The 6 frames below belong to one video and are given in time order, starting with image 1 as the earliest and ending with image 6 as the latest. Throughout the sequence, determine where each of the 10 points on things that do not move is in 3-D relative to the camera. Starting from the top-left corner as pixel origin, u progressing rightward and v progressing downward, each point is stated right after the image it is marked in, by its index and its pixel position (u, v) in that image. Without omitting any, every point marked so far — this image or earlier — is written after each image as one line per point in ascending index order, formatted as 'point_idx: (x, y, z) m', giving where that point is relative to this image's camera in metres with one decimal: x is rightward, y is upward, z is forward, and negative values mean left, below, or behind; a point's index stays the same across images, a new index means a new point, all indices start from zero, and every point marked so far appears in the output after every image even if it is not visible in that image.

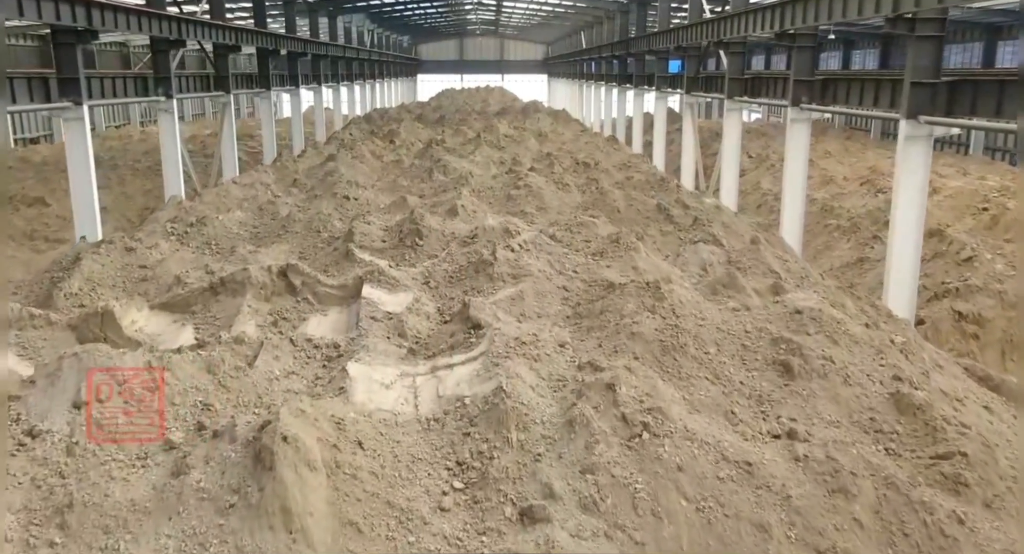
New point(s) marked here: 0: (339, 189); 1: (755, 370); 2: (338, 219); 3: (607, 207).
0: (-3.3, +1.7, +16.1) m
1: (+2.2, -0.8, +7.6) m
2: (-2.8, +0.9, +13.8) m
3: (+1.6, +1.2, +14.3) m
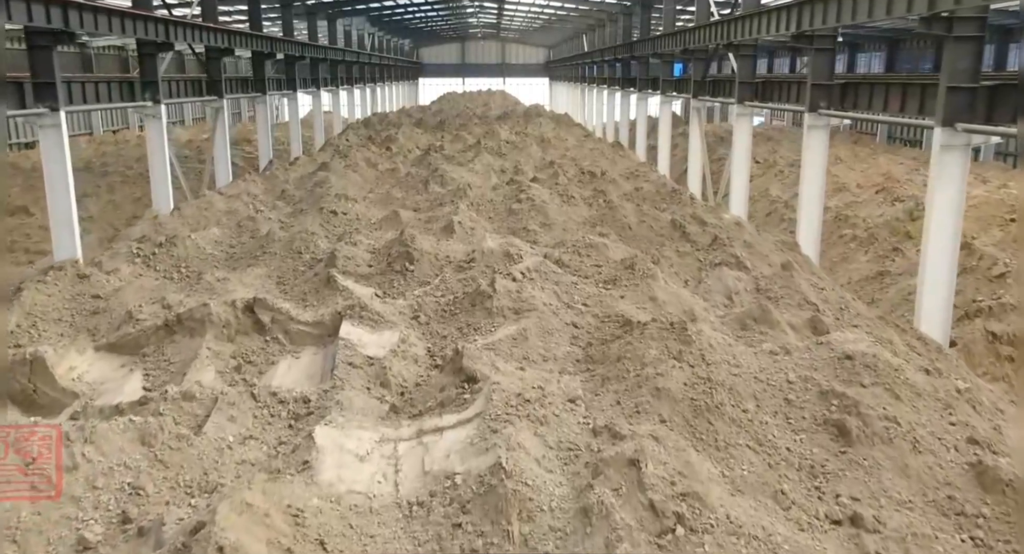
0: (-3.3, +1.4, +14.9) m
1: (+2.2, -1.2, +6.4) m
2: (-2.8, +0.5, +12.5) m
3: (+1.6, +0.8, +13.1) m
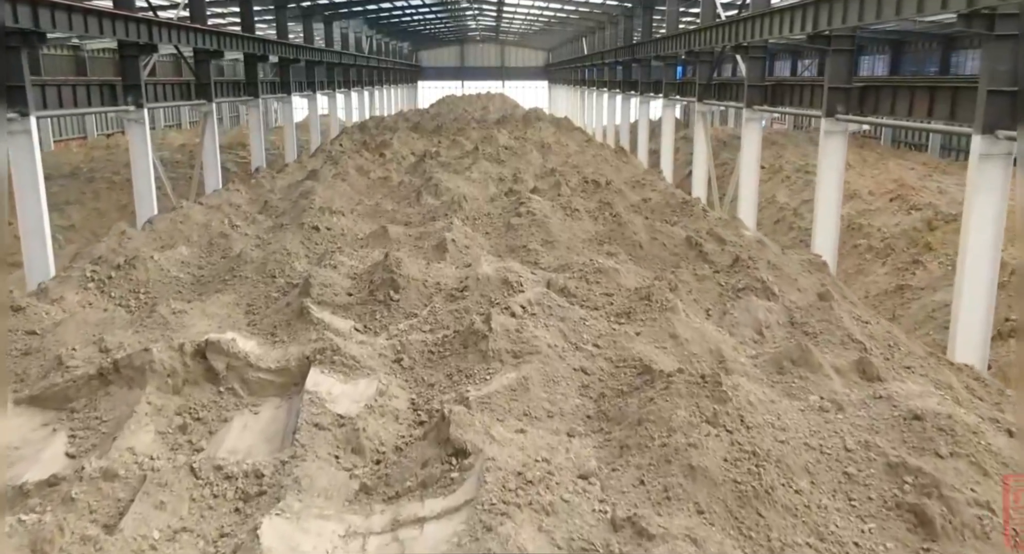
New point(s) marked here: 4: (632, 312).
0: (-3.3, +1.0, +13.7) m
1: (+2.2, -1.5, +5.1) m
2: (-2.8, +0.2, +11.3) m
3: (+1.6, +0.5, +11.8) m
4: (+1.2, -0.3, +8.3) m
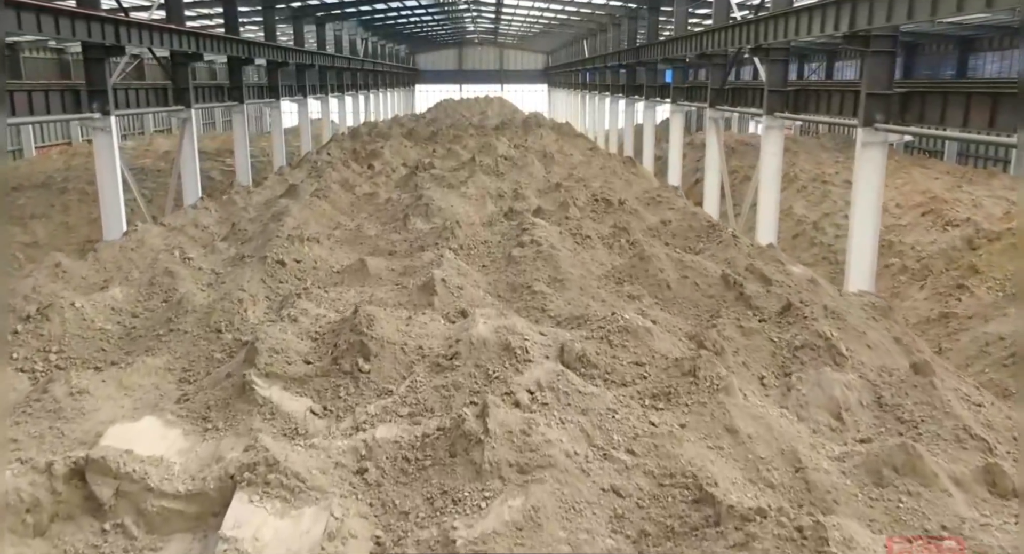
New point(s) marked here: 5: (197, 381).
0: (-3.3, +0.5, +11.7) m
1: (+2.2, -2.0, +3.2) m
2: (-2.8, -0.3, +9.3) m
3: (+1.6, -0.1, +9.9) m
4: (+1.2, -0.9, +6.3) m
5: (-2.8, -0.9, +7.4) m
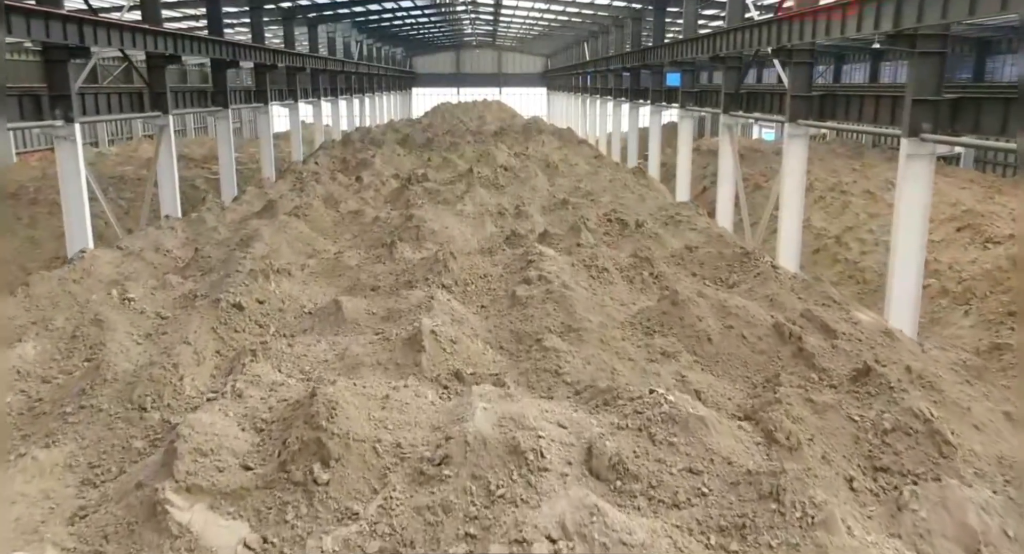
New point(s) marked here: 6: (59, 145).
0: (-3.3, 0.0, +9.9) m
1: (+2.3, -2.5, +1.3) m
2: (-2.8, -0.8, +7.5) m
3: (+1.7, -0.6, +8.0) m
4: (+1.3, -1.3, +4.5) m
5: (-2.7, -1.4, +5.6) m
6: (-7.7, +2.3, +14.5) m
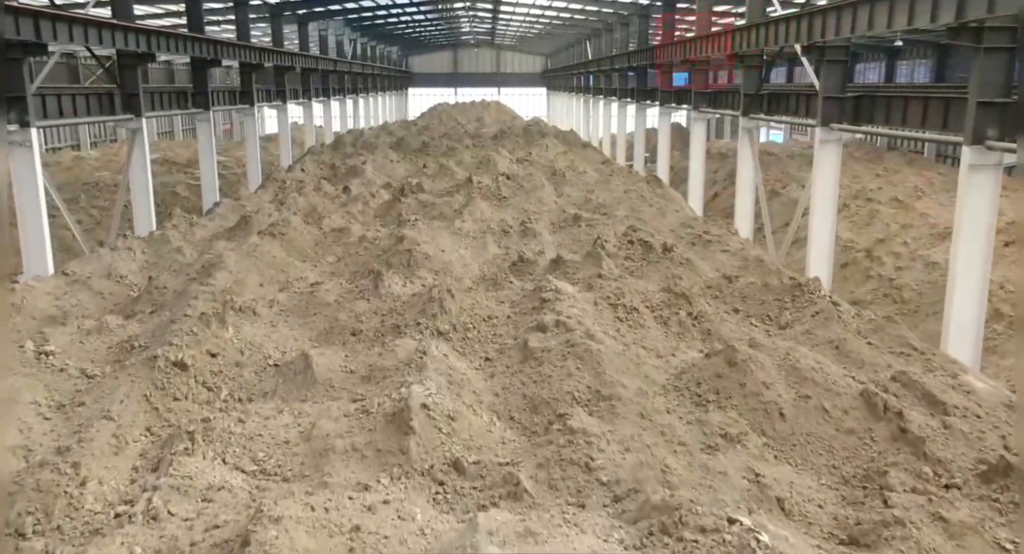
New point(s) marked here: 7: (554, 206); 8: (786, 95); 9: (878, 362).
0: (-3.2, -0.5, +8.1) m
1: (+2.4, -2.9, -0.5) m
2: (-2.6, -1.2, +5.7) m
3: (+1.8, -1.0, +6.2) m
4: (+1.4, -1.8, +2.7) m
5: (-2.6, -1.8, +3.8) m
6: (-7.6, +1.9, +12.7) m
7: (+0.8, +1.3, +15.4) m
8: (+6.6, +4.2, +19.7) m
9: (+3.4, -0.7, +7.7) m
